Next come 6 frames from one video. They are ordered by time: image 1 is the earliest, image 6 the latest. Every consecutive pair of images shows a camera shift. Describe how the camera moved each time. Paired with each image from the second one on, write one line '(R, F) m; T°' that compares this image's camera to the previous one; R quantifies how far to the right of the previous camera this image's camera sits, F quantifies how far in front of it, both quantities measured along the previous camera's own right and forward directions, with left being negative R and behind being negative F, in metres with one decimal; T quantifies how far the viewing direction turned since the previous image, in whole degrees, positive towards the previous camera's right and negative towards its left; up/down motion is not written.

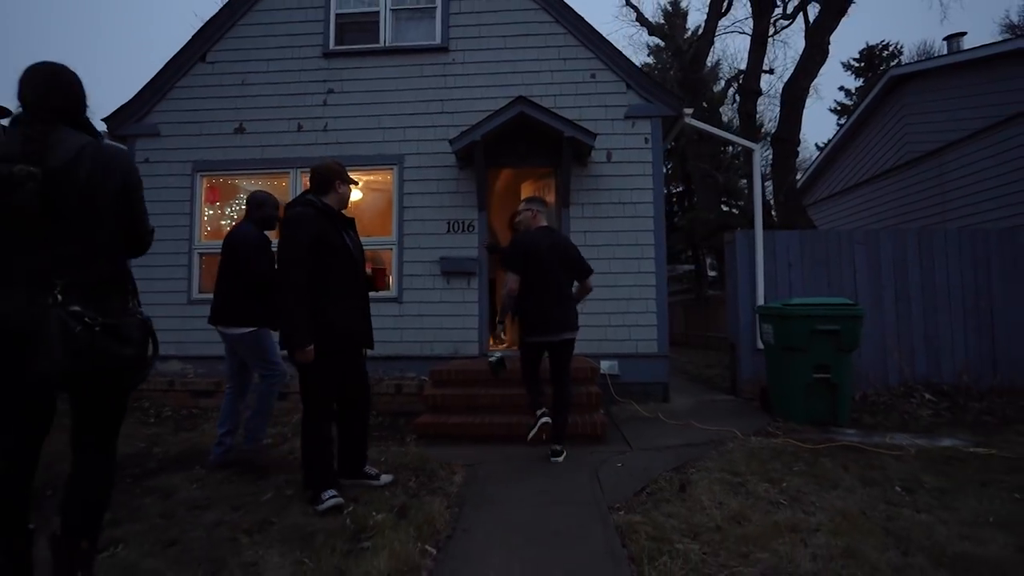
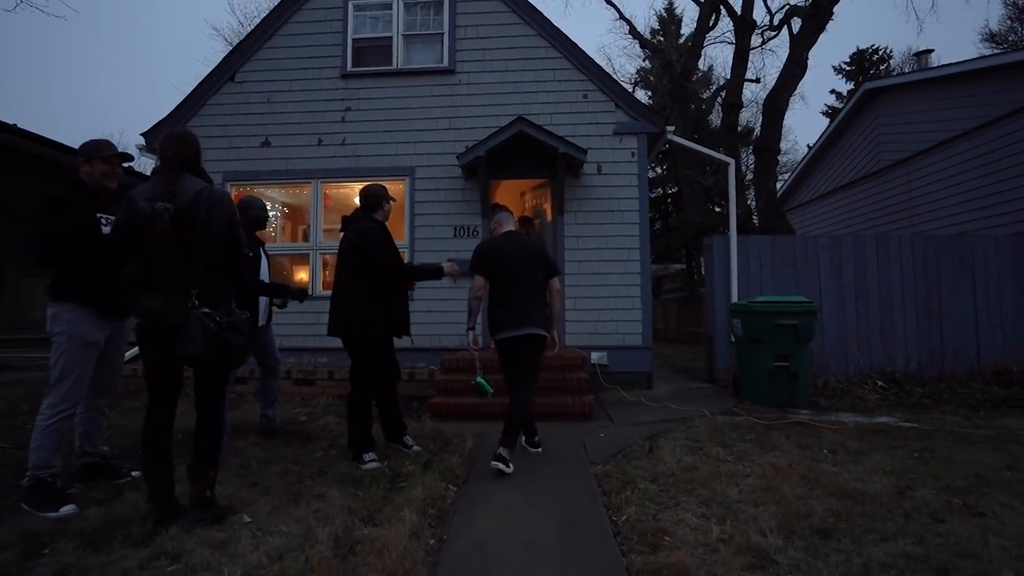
(0.0, -1.0) m; 0°
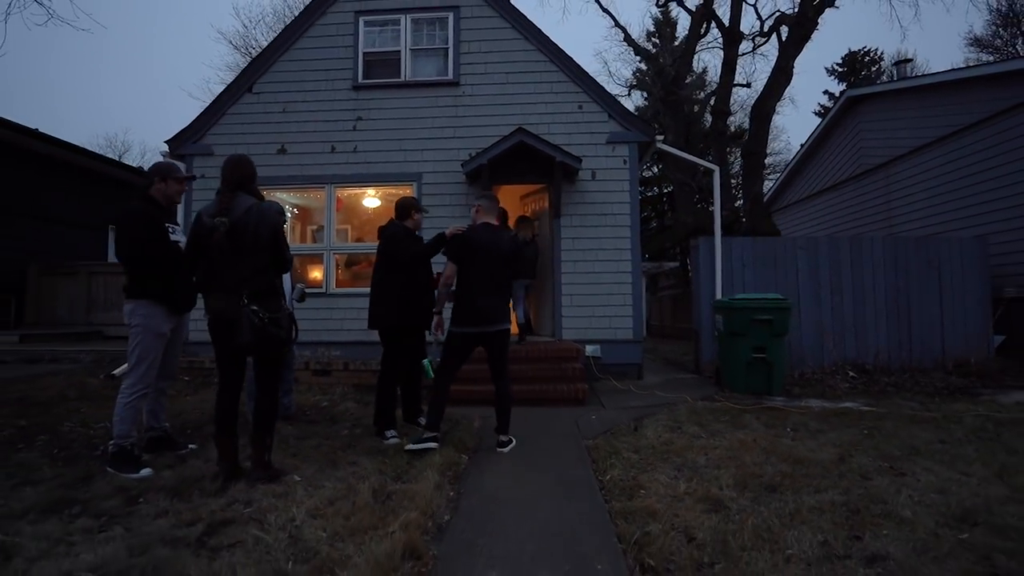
(0.0, -0.7) m; 0°
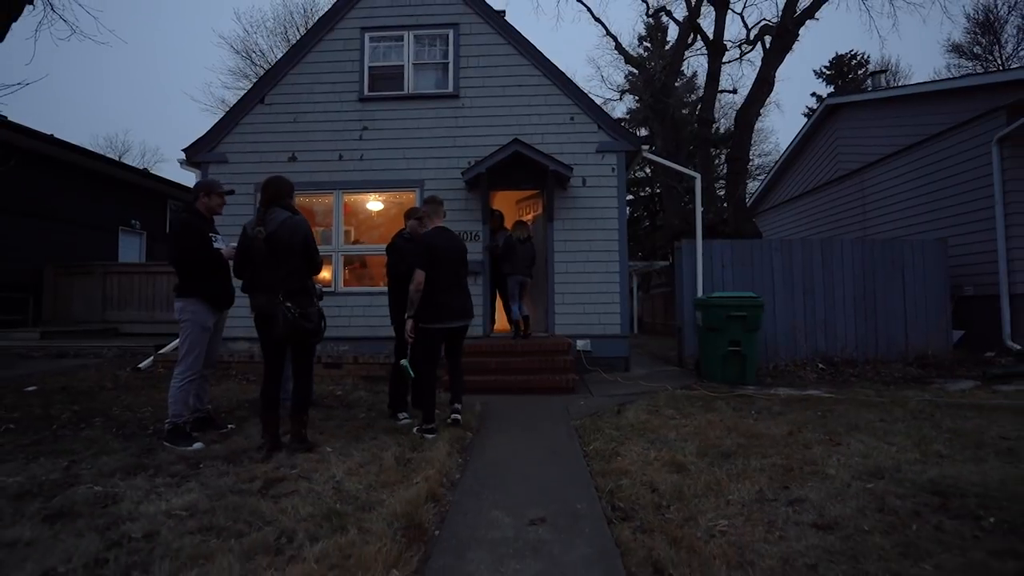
(0.0, -0.8) m; 0°
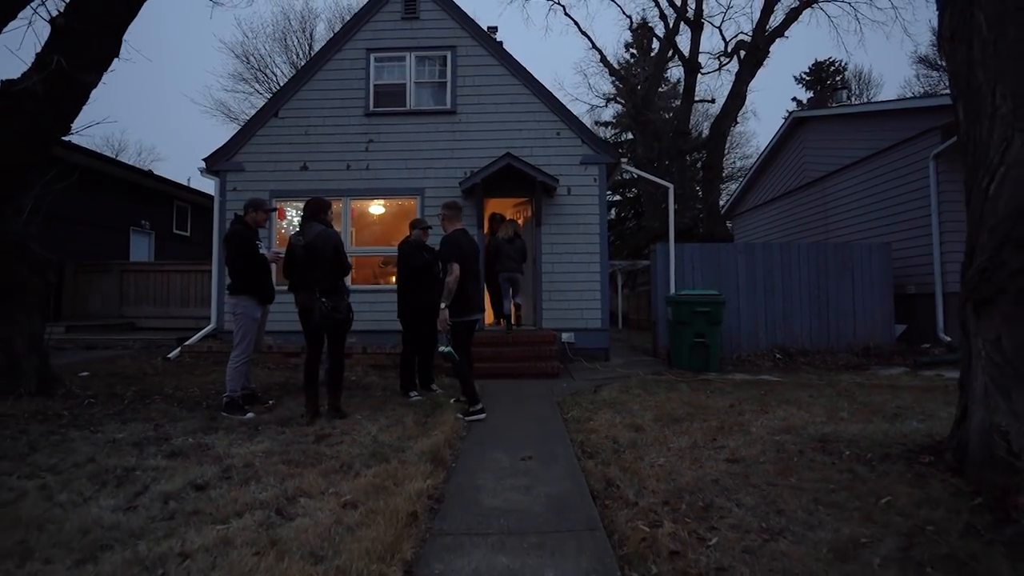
(-0.1, -1.2) m; +1°
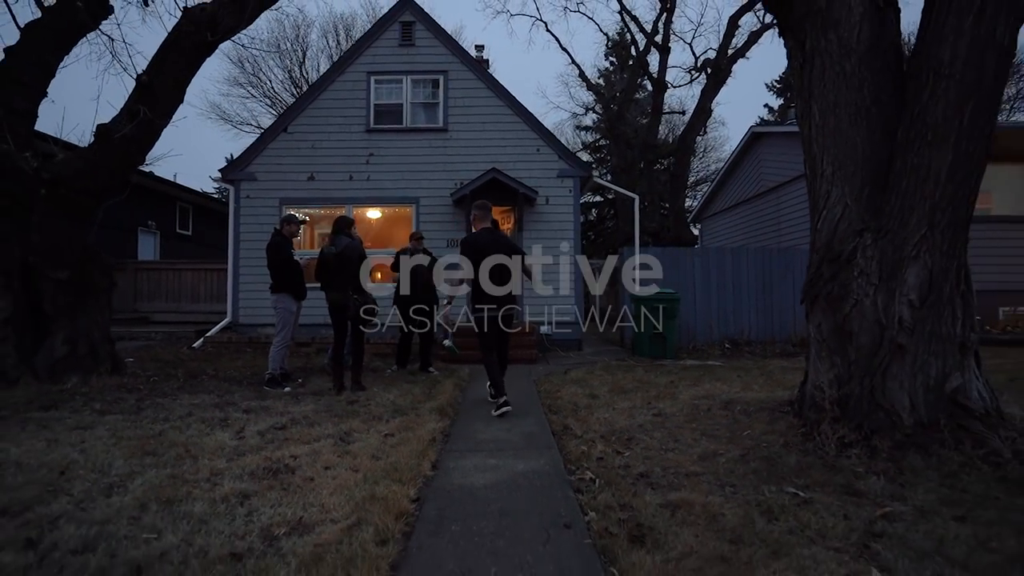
(0.0, -1.7) m; +2°
